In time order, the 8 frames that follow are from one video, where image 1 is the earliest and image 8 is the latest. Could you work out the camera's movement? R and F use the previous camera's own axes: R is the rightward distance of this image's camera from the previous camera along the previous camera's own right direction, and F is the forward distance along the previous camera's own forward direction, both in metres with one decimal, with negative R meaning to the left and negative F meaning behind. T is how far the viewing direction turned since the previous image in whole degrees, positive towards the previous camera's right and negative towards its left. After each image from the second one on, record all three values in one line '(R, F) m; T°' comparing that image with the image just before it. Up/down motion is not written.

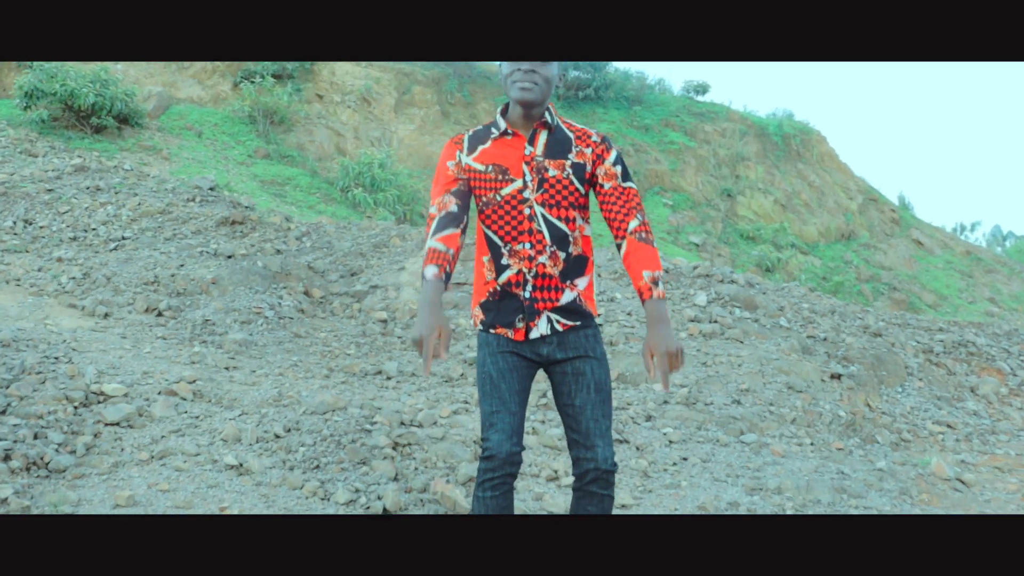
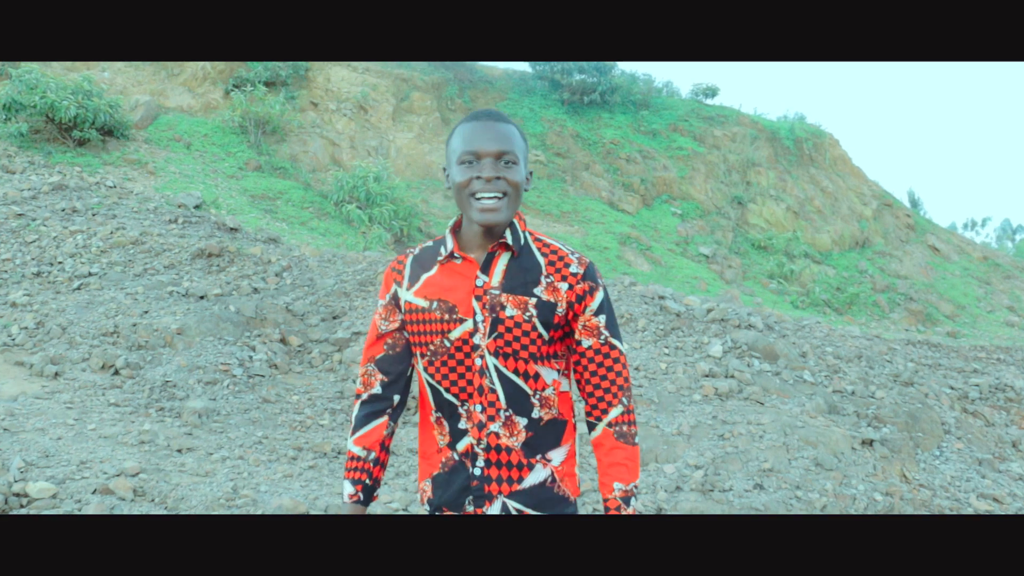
(+0.1, +0.6) m; 0°
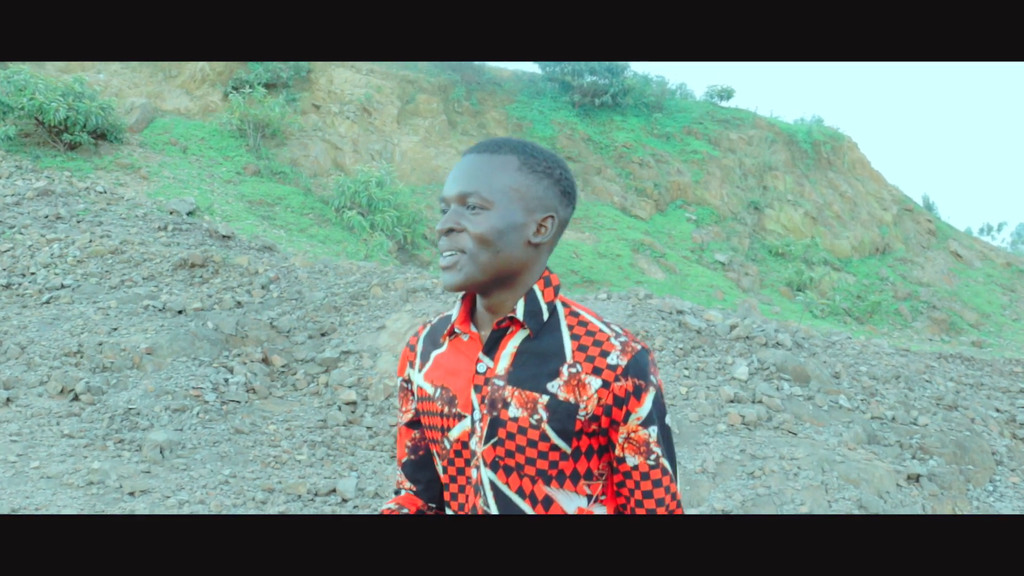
(0.0, +0.6) m; -1°
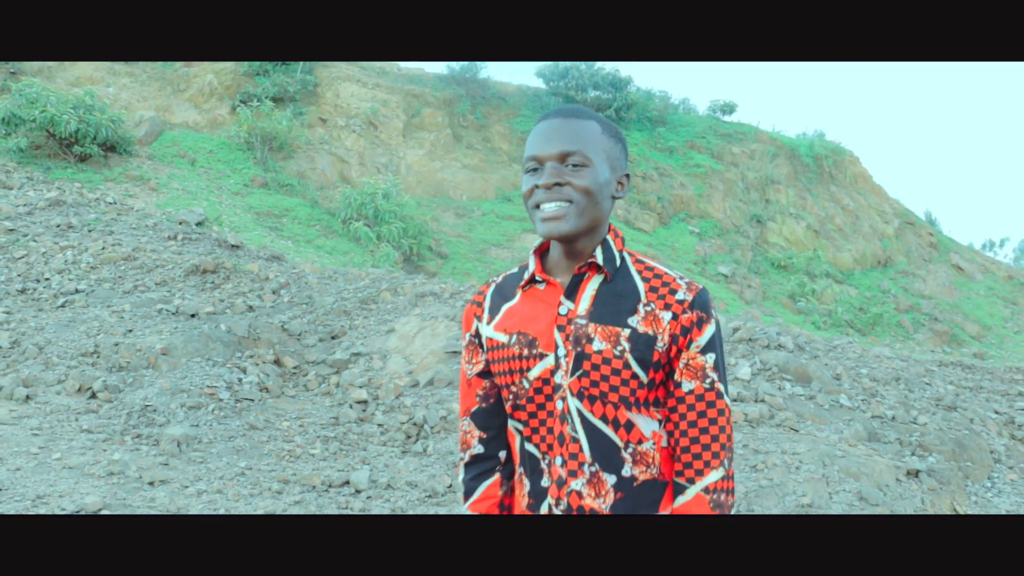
(0.0, -0.1) m; 0°
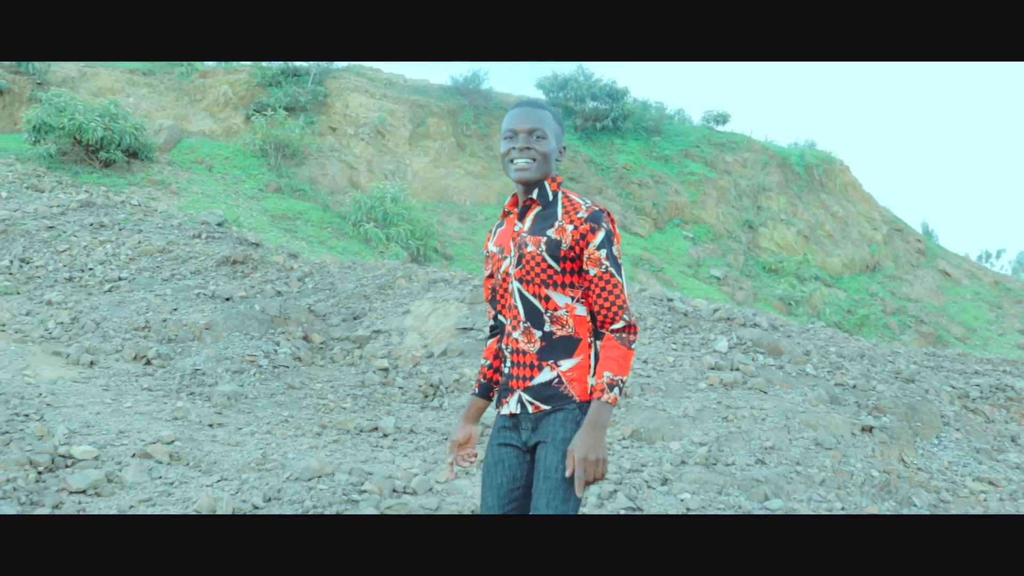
(0.0, -0.7) m; 0°
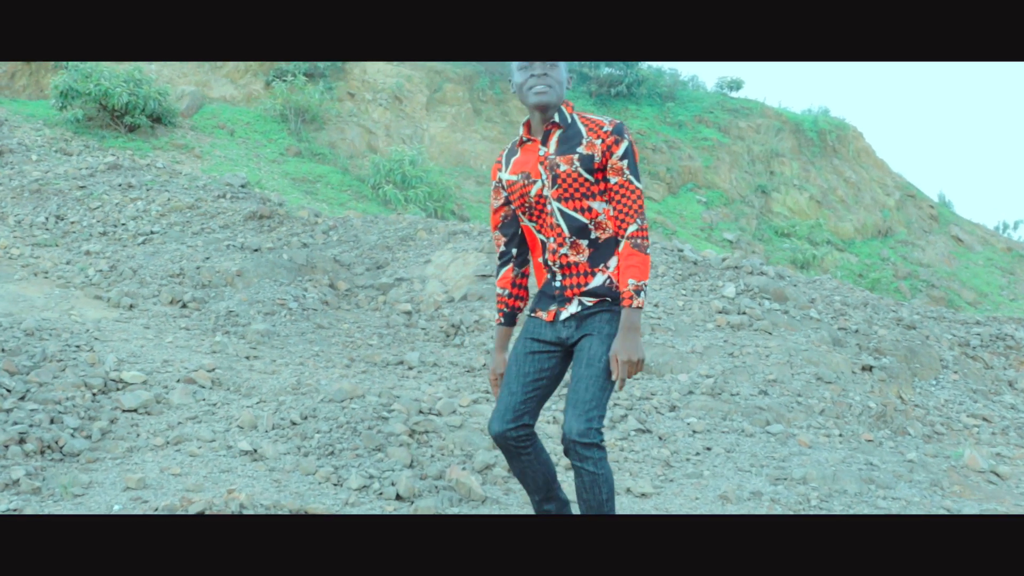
(0.0, -0.3) m; -1°
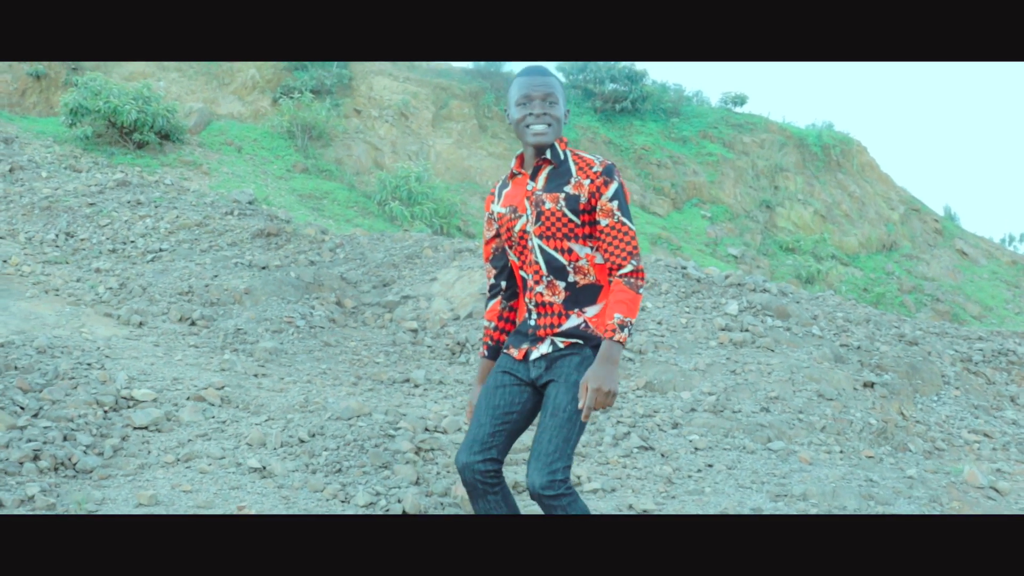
(0.0, -0.1) m; 0°
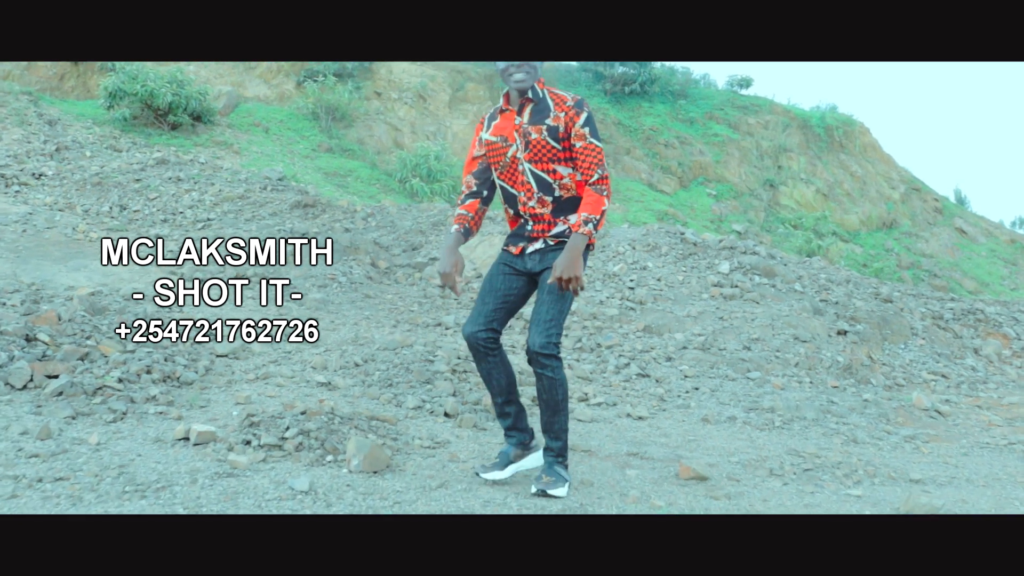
(0.0, -0.8) m; -1°
